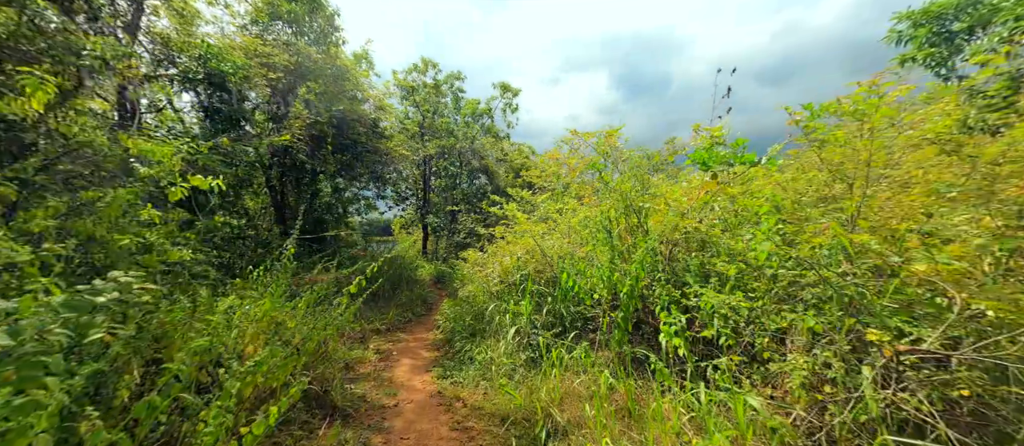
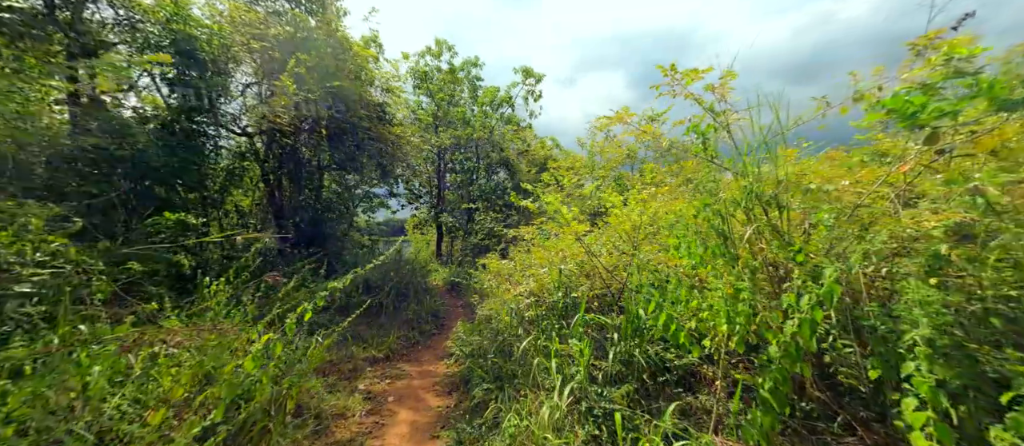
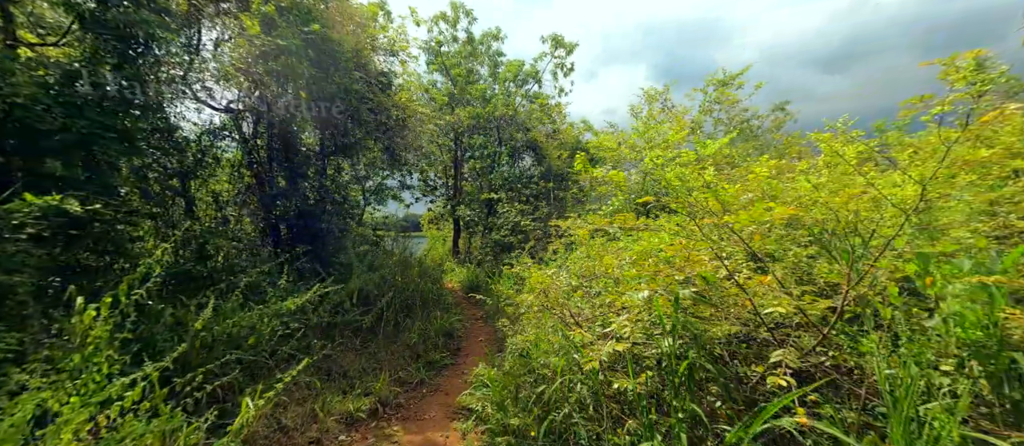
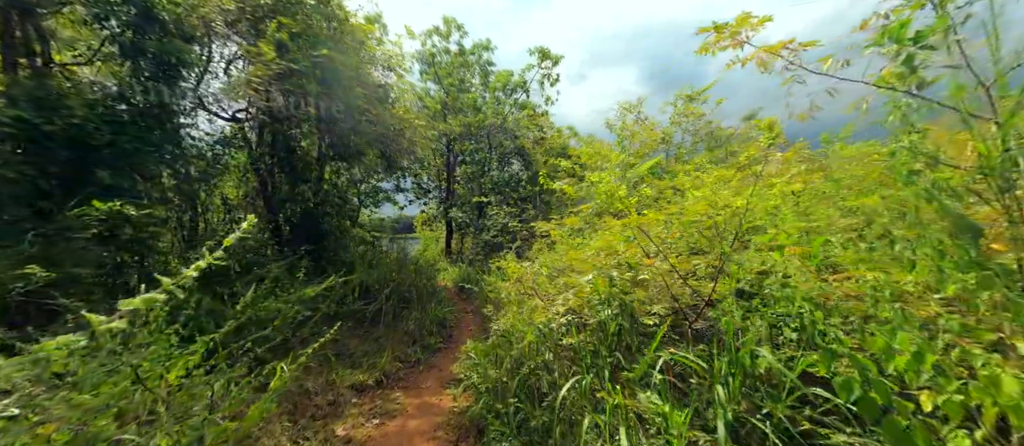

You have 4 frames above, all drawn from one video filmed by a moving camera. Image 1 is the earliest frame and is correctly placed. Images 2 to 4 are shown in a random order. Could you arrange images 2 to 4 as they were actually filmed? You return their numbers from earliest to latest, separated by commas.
2, 4, 3
